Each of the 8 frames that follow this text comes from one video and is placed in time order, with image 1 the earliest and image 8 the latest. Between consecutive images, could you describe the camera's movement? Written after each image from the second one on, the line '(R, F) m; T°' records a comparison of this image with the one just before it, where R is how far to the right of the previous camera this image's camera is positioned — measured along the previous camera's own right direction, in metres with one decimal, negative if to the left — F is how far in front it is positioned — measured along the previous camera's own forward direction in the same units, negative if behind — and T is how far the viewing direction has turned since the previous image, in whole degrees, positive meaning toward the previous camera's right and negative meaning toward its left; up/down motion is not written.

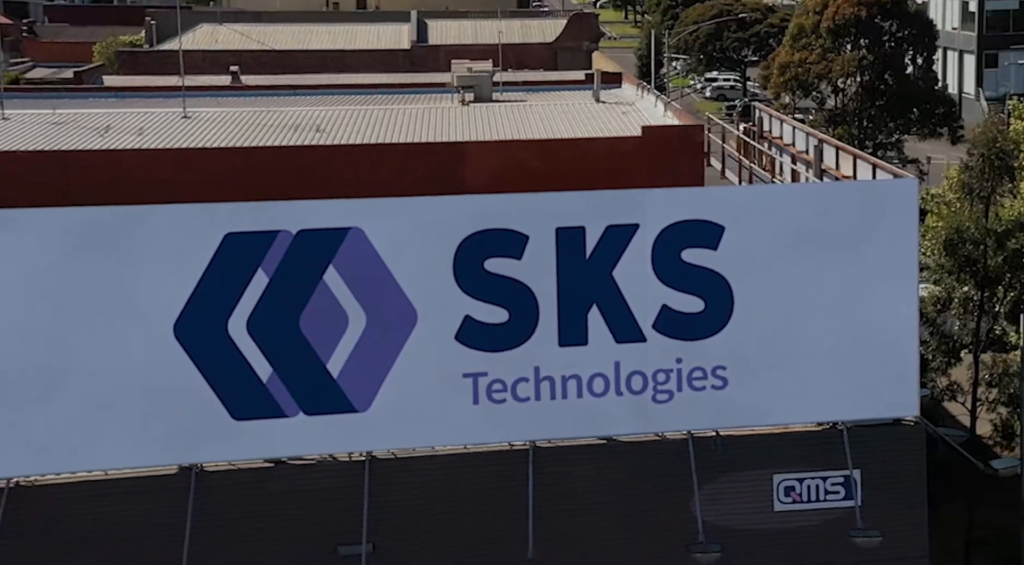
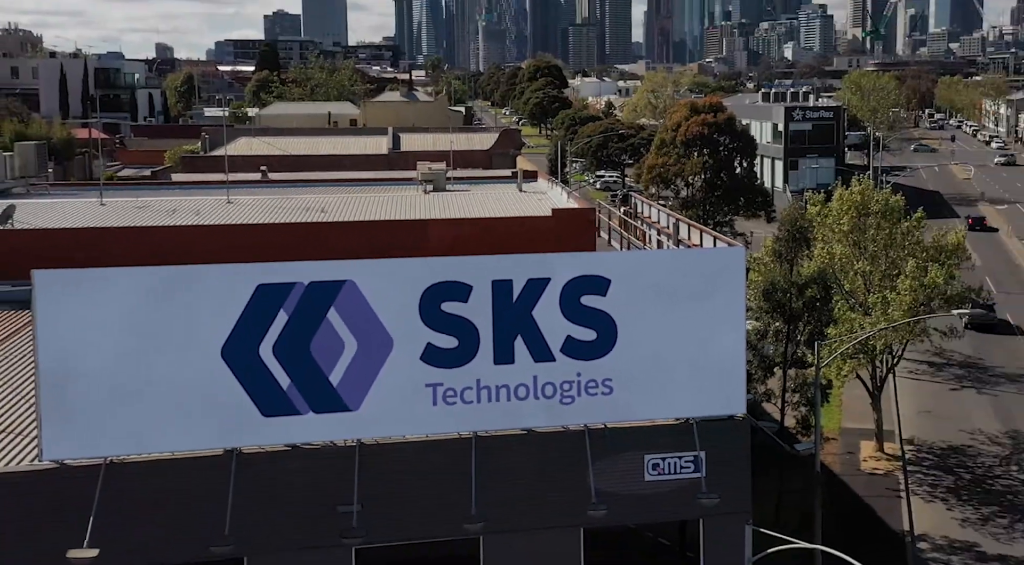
(+2.5, -5.6) m; -3°
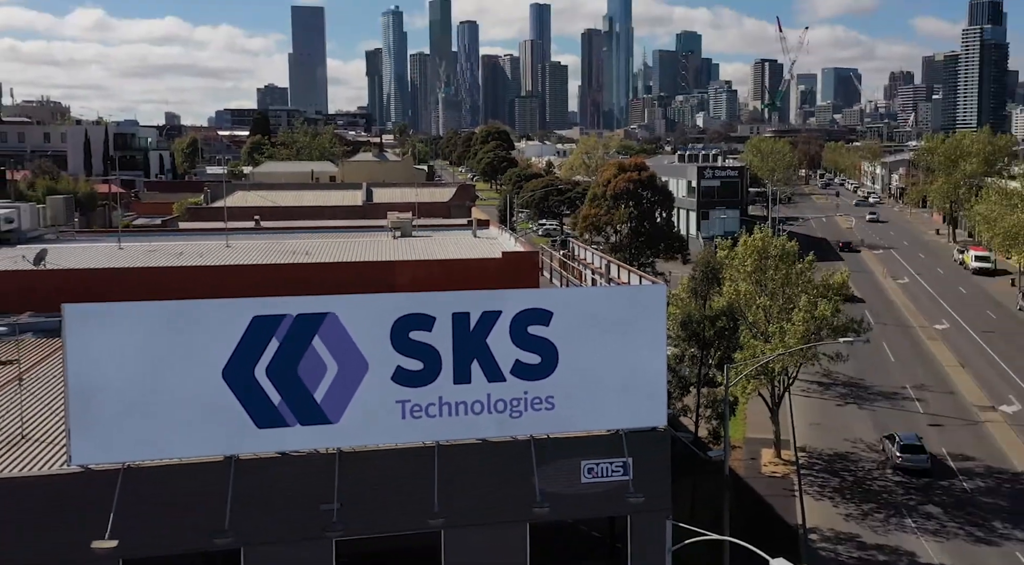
(-0.1, -3.5) m; +3°
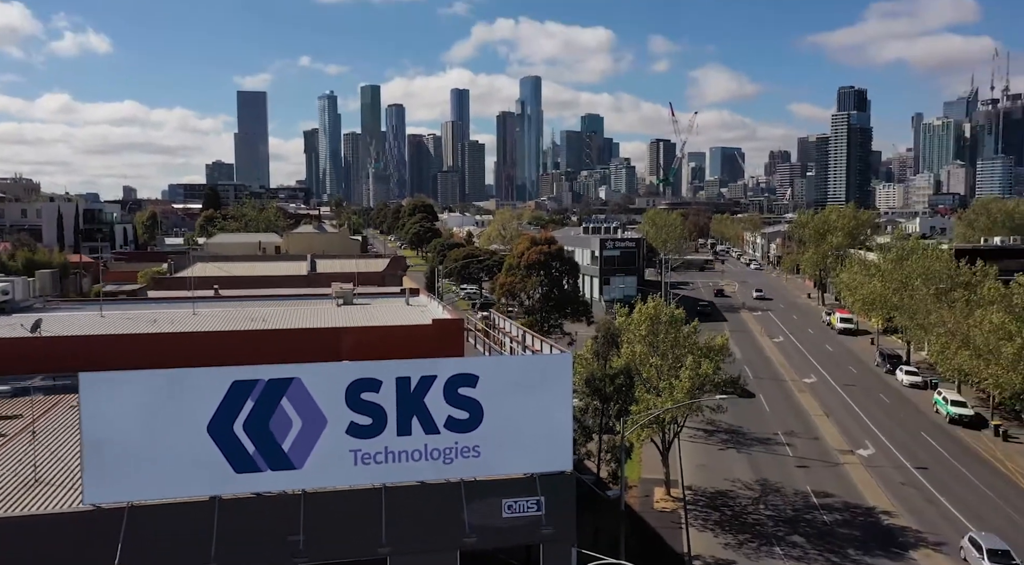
(-0.5, -2.8) m; +6°
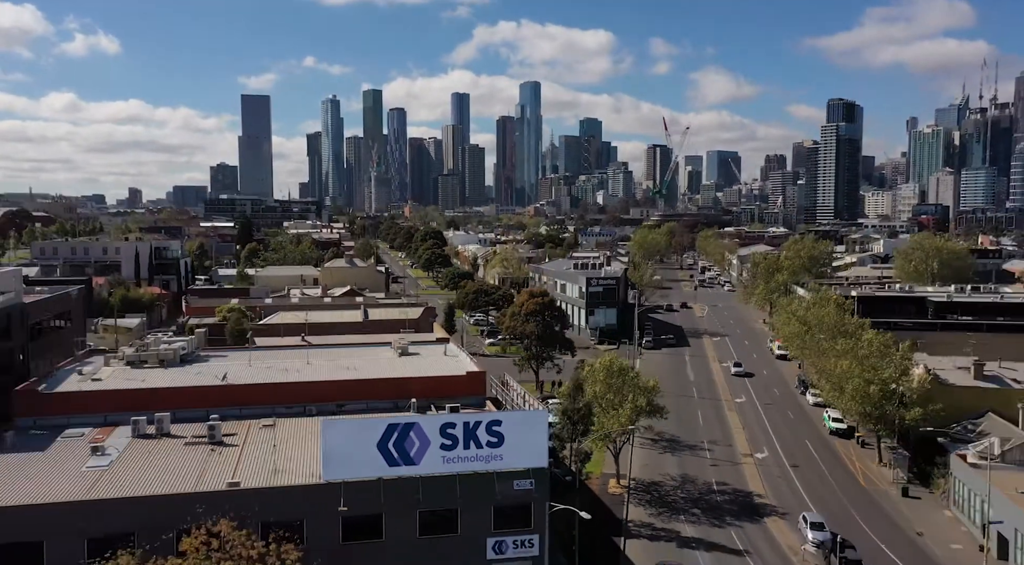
(-0.1, -5.0) m; 0°
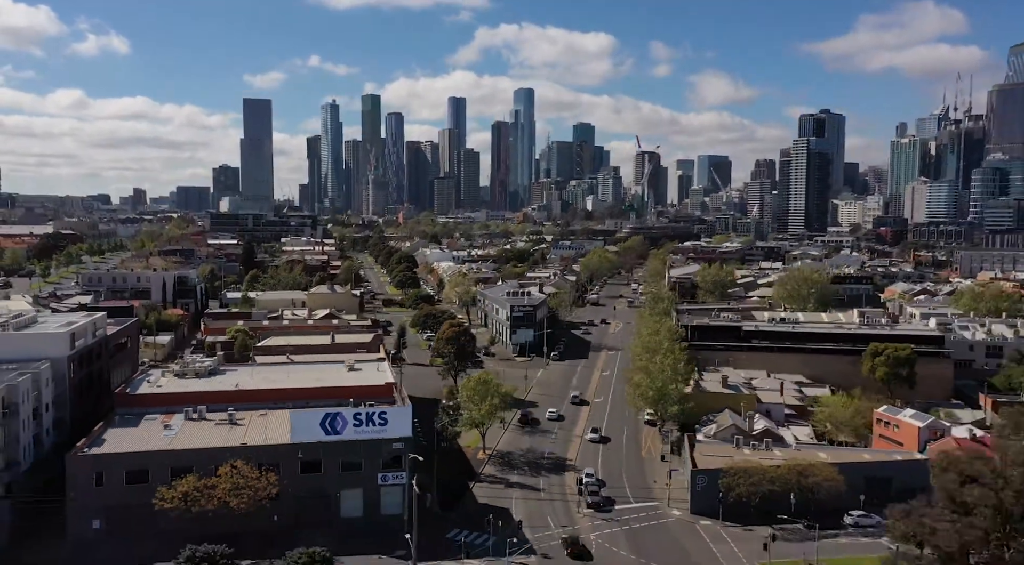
(+2.7, -8.6) m; 0°
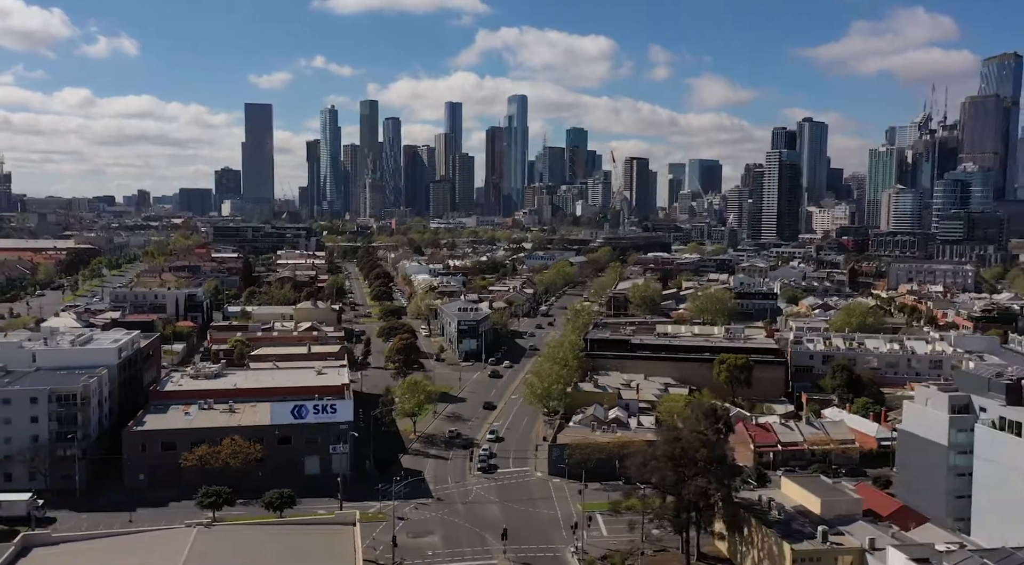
(+3.0, -8.6) m; 0°
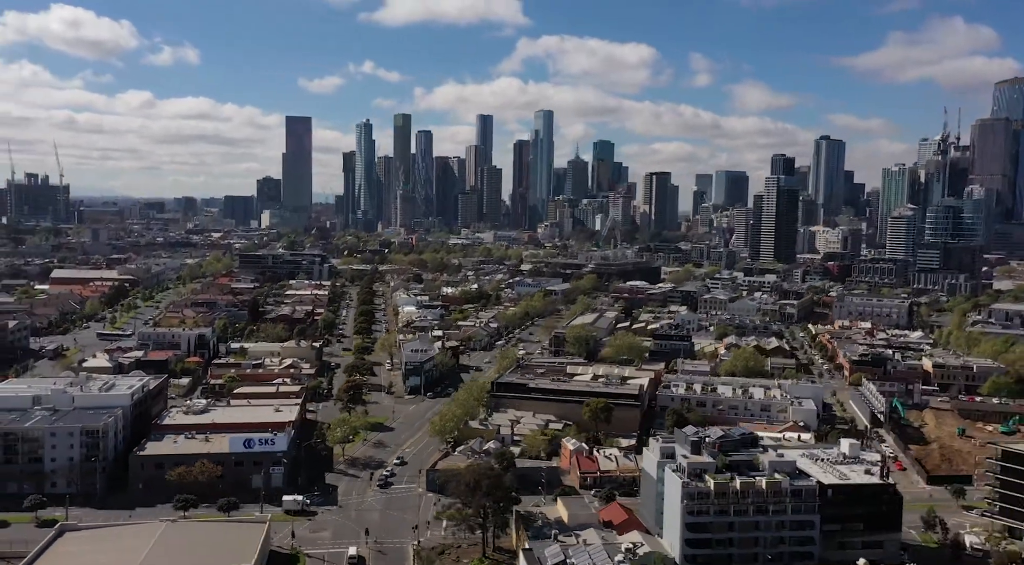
(+7.1, -11.1) m; -3°
